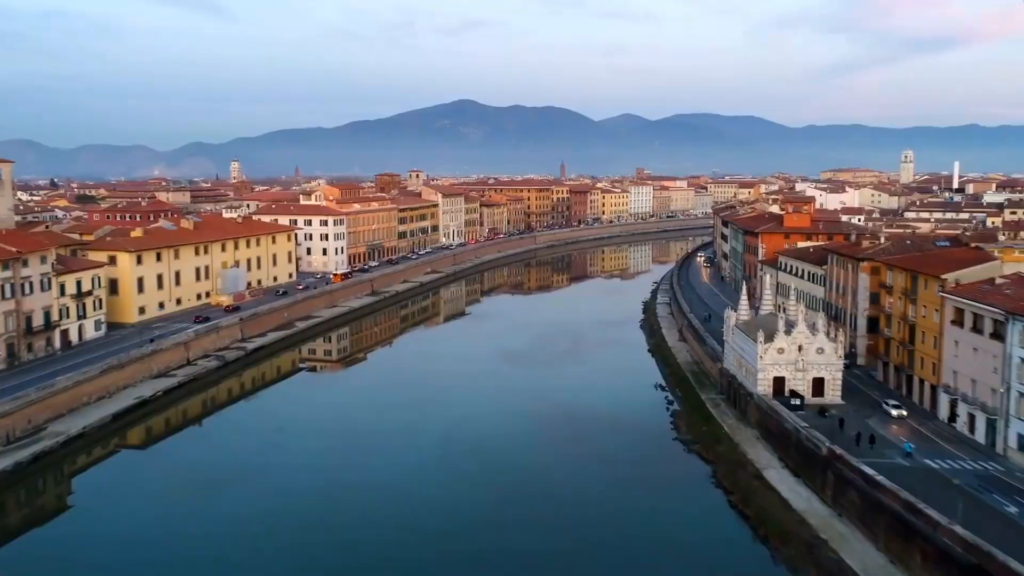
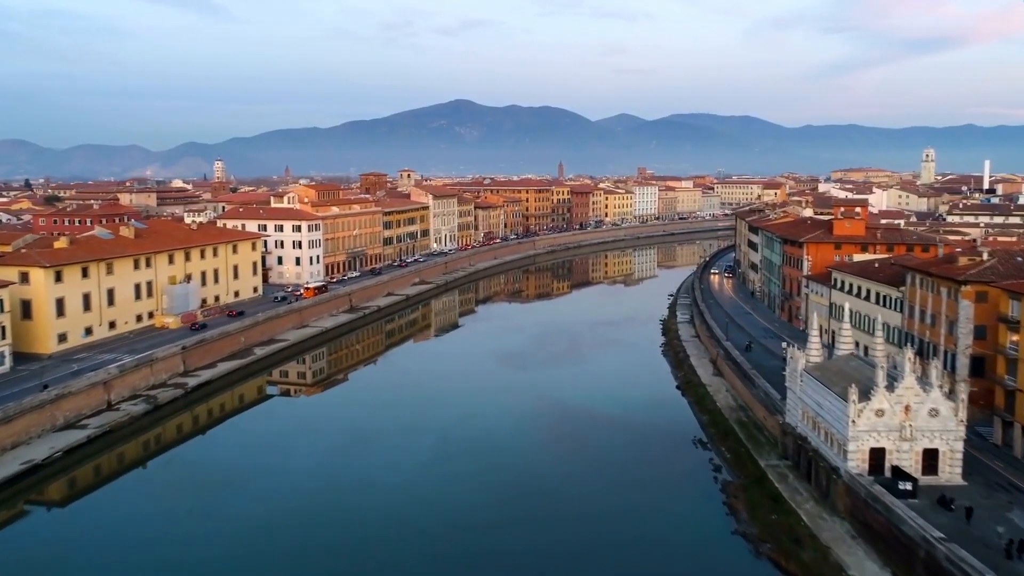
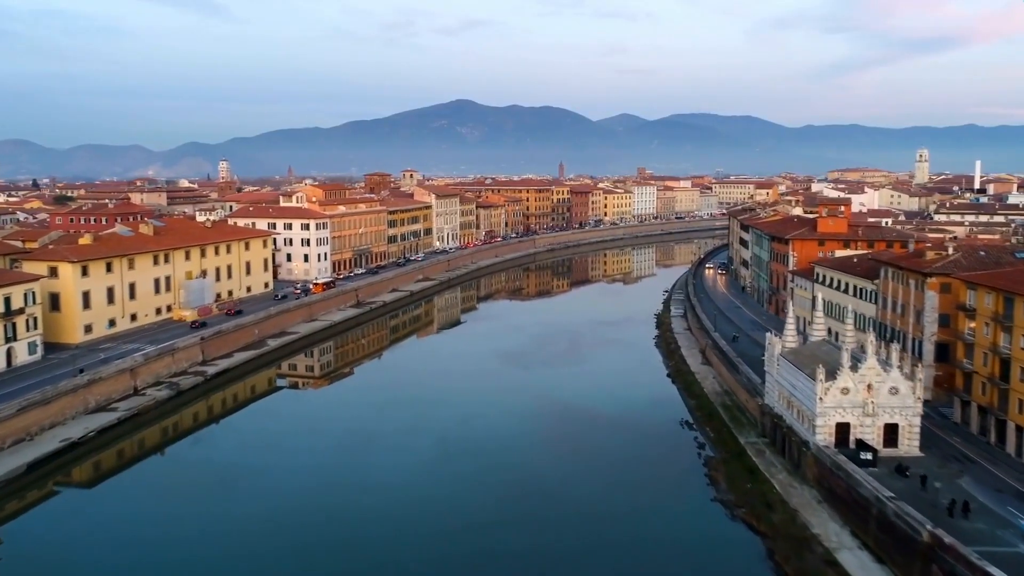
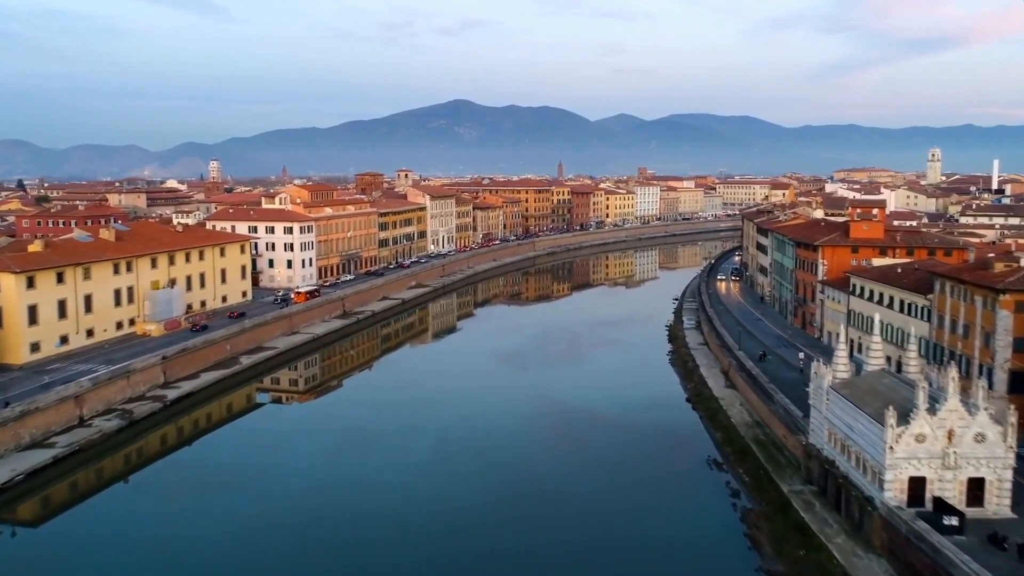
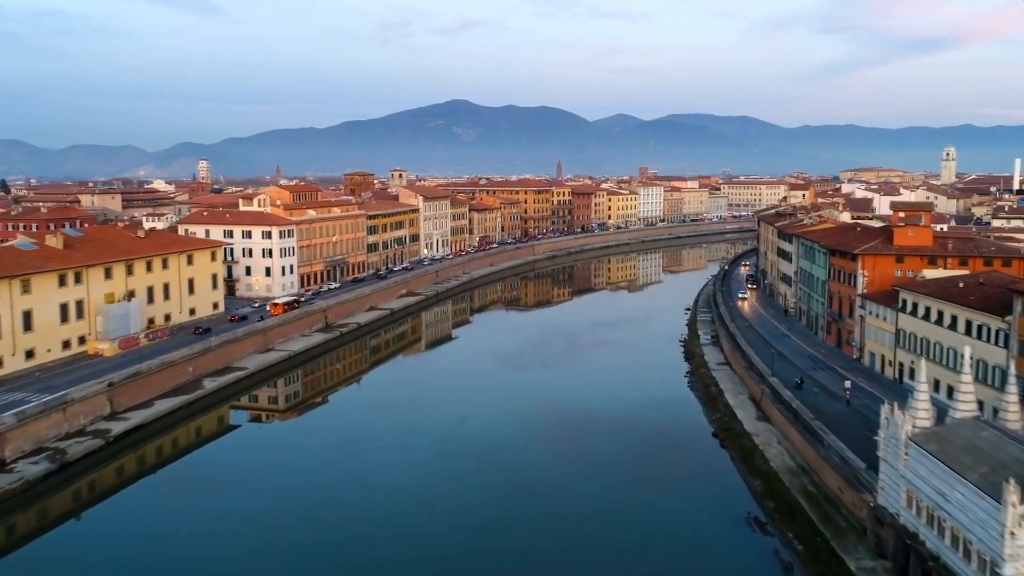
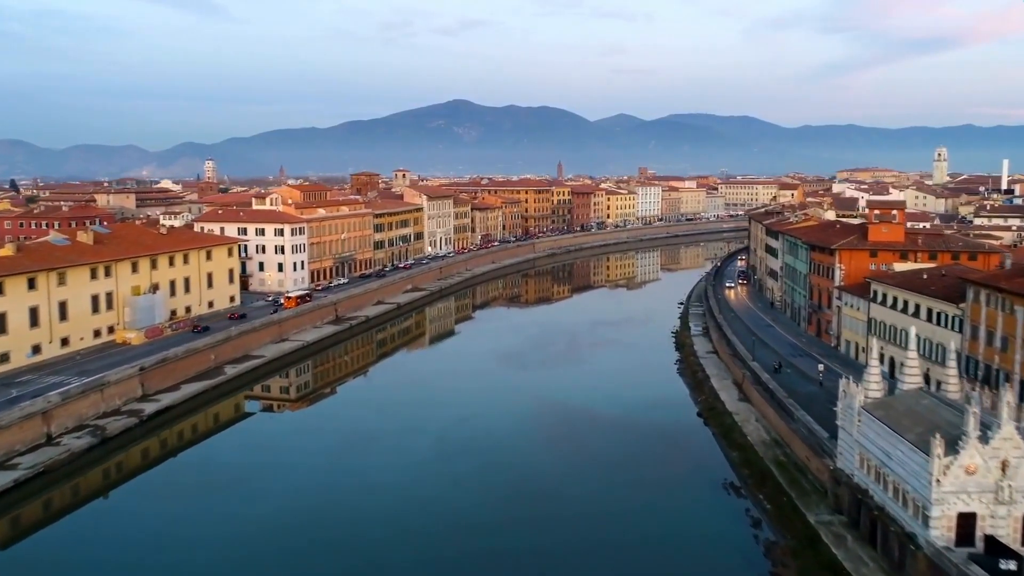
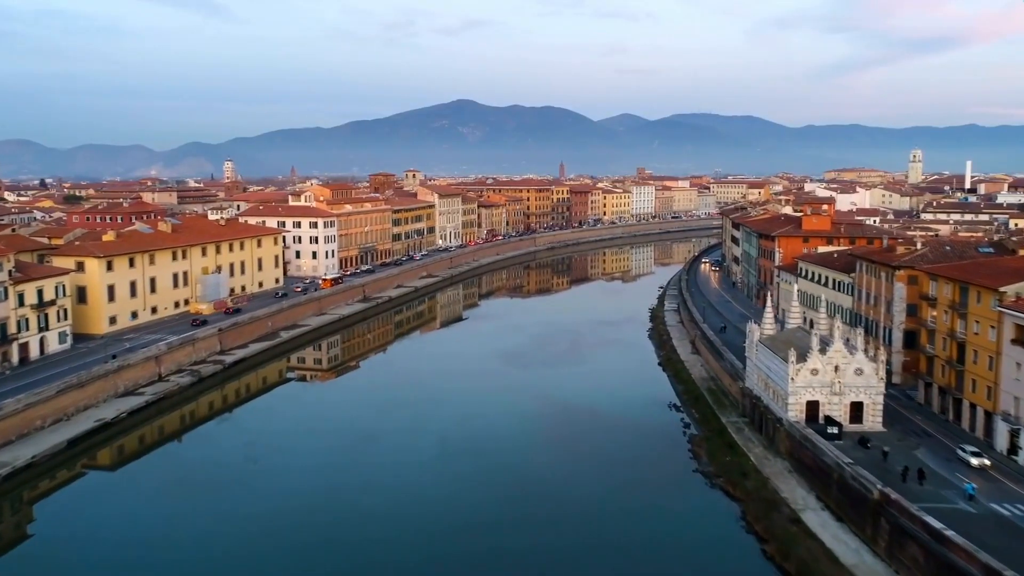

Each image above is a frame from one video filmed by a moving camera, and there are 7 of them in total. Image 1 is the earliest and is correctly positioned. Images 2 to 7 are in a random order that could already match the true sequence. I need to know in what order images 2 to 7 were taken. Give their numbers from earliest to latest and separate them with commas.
7, 3, 2, 4, 6, 5
